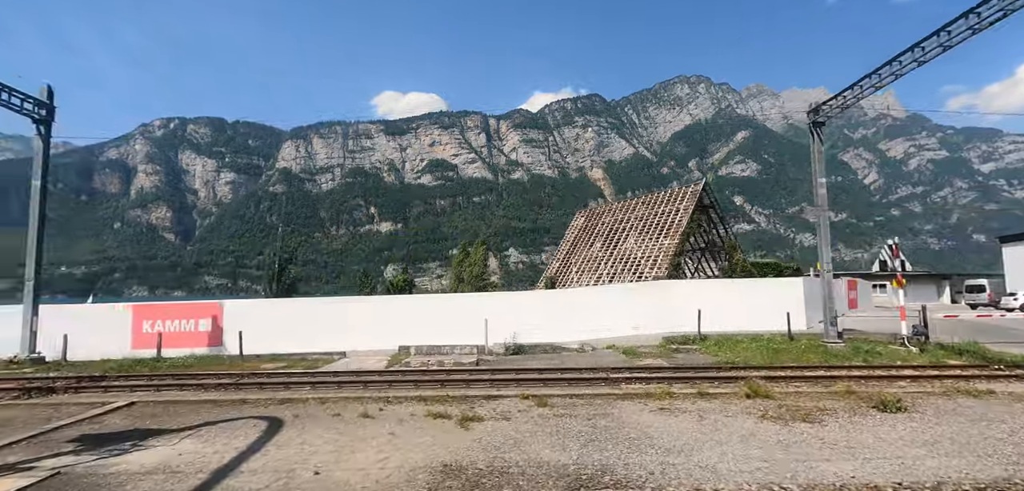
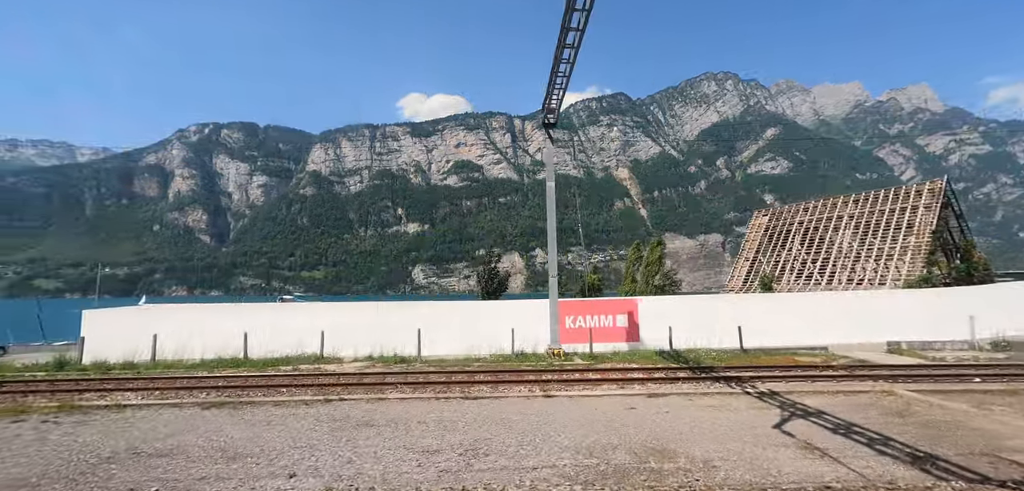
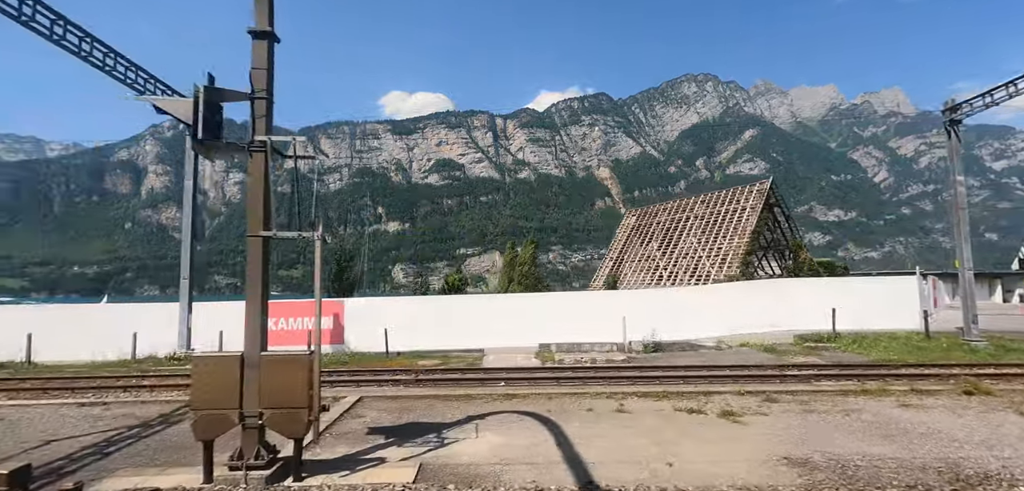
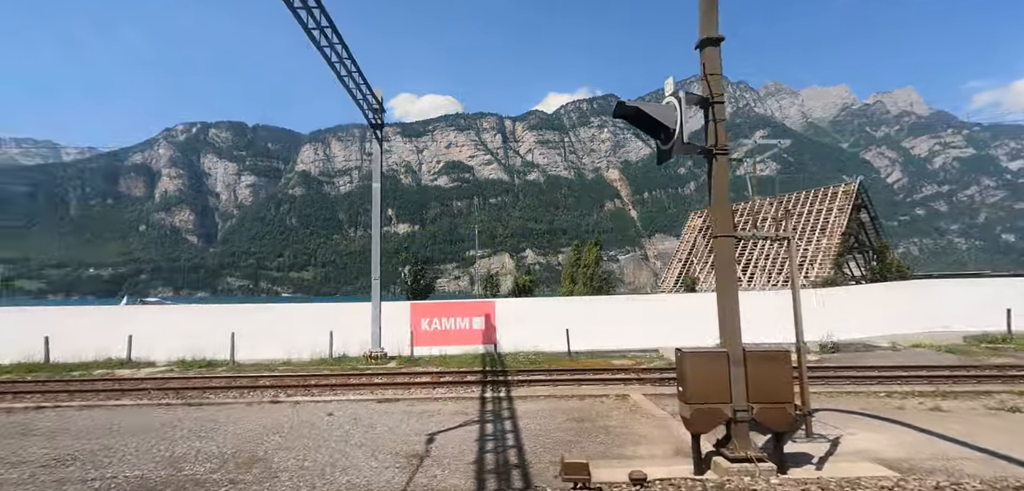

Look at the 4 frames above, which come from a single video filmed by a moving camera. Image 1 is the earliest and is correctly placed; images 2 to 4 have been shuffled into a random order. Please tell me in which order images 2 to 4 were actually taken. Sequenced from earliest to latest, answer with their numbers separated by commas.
3, 4, 2
